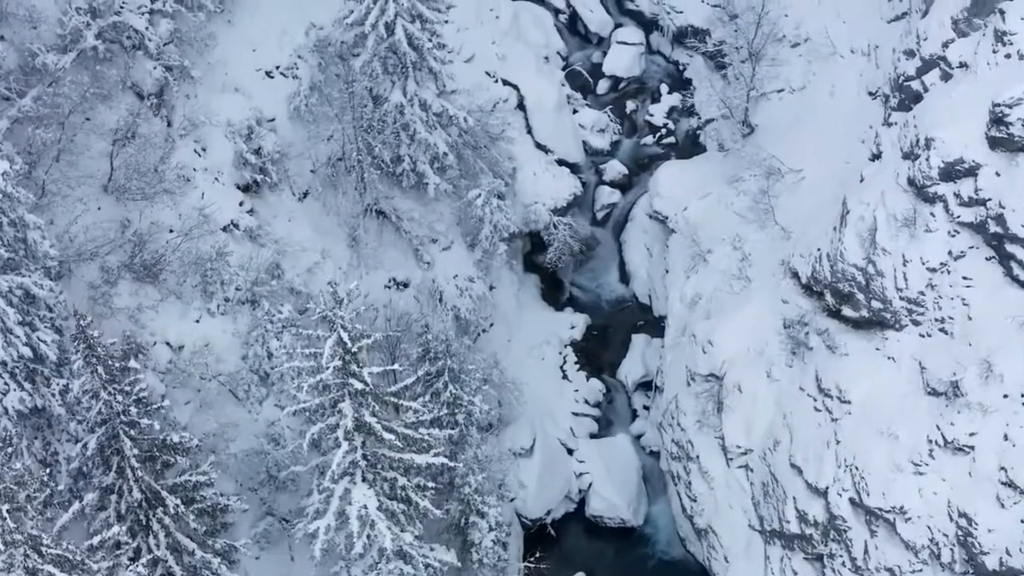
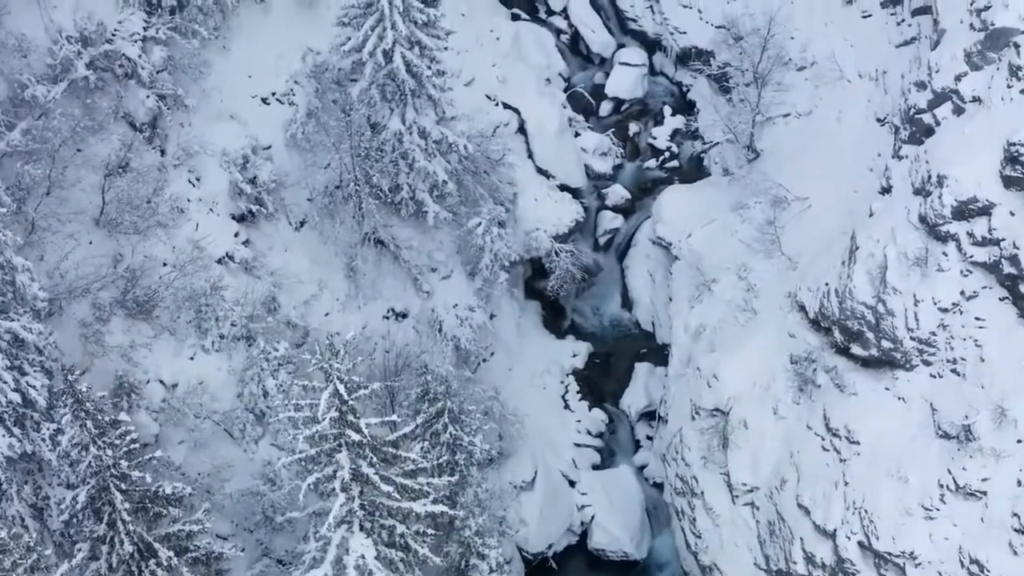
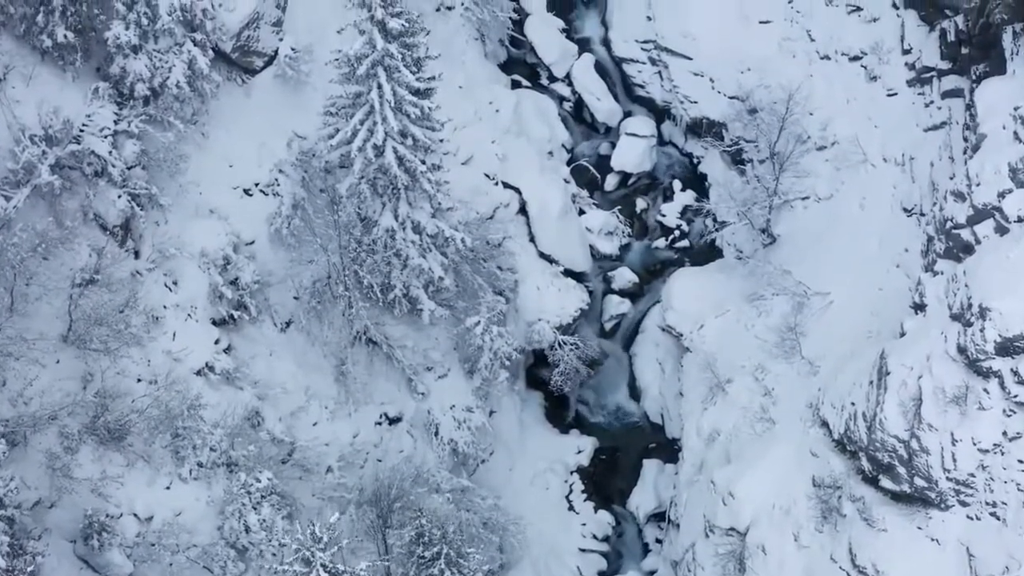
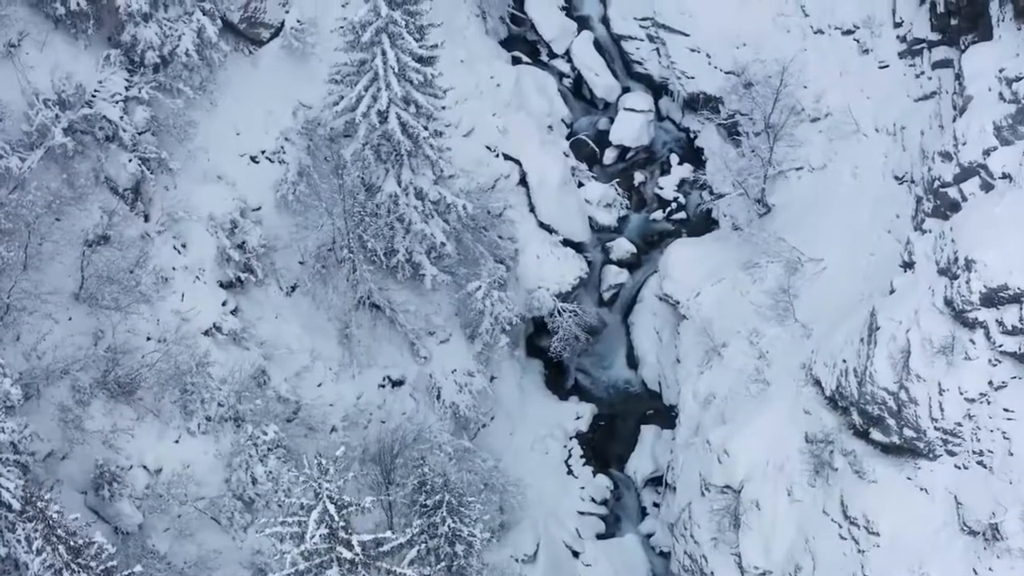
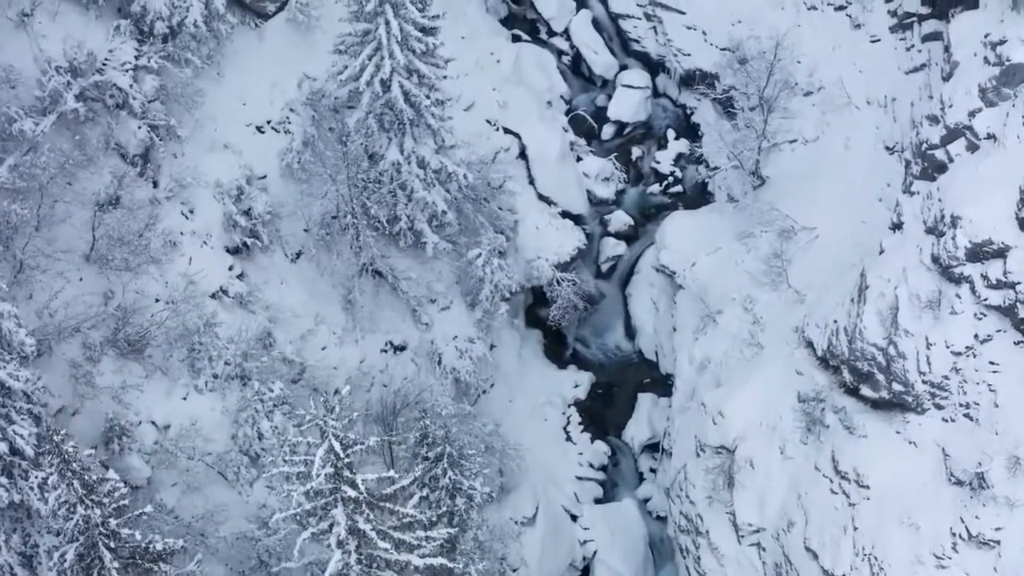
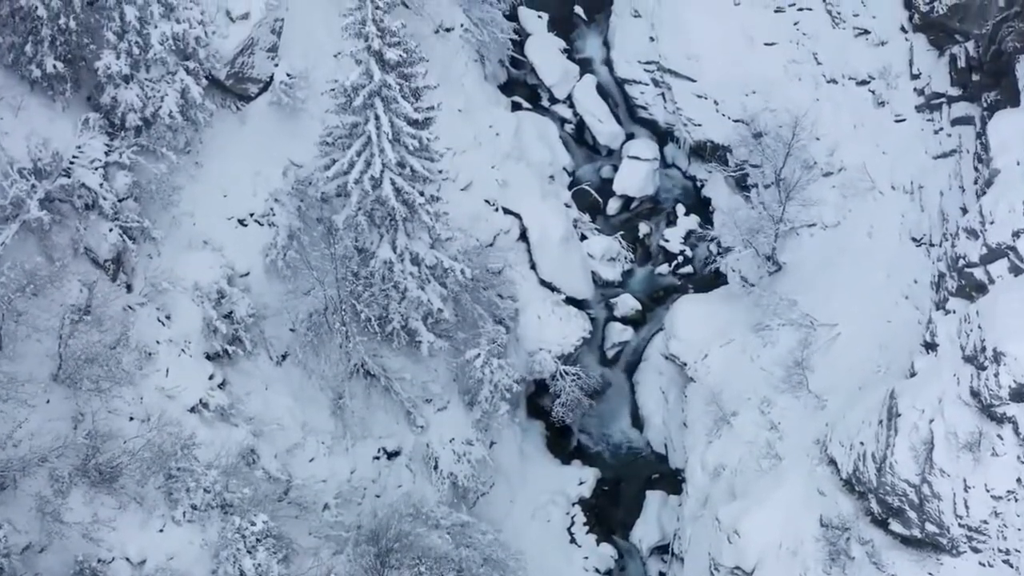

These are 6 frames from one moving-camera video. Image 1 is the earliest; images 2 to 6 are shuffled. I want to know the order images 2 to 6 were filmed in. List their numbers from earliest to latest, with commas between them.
2, 5, 4, 3, 6
